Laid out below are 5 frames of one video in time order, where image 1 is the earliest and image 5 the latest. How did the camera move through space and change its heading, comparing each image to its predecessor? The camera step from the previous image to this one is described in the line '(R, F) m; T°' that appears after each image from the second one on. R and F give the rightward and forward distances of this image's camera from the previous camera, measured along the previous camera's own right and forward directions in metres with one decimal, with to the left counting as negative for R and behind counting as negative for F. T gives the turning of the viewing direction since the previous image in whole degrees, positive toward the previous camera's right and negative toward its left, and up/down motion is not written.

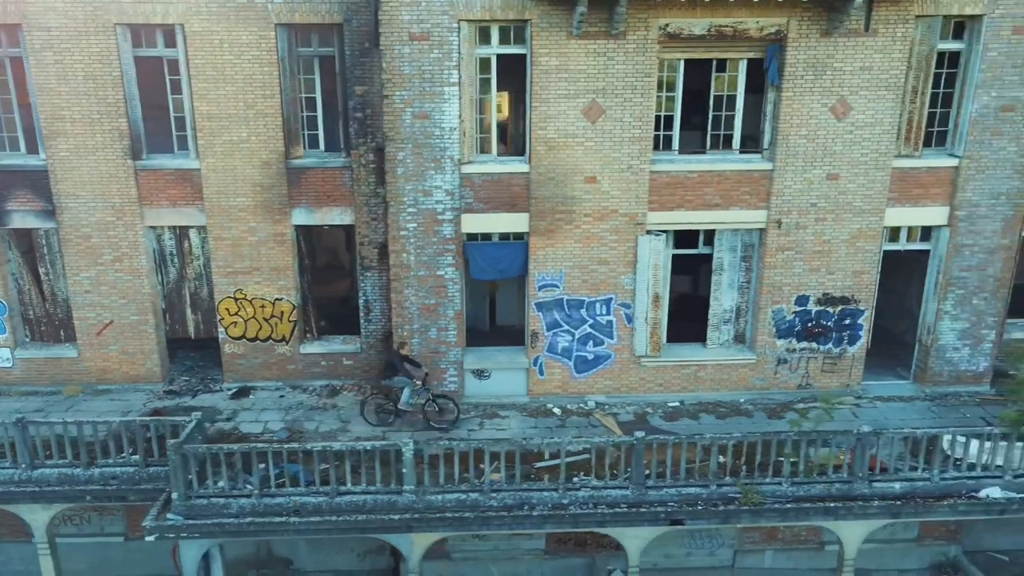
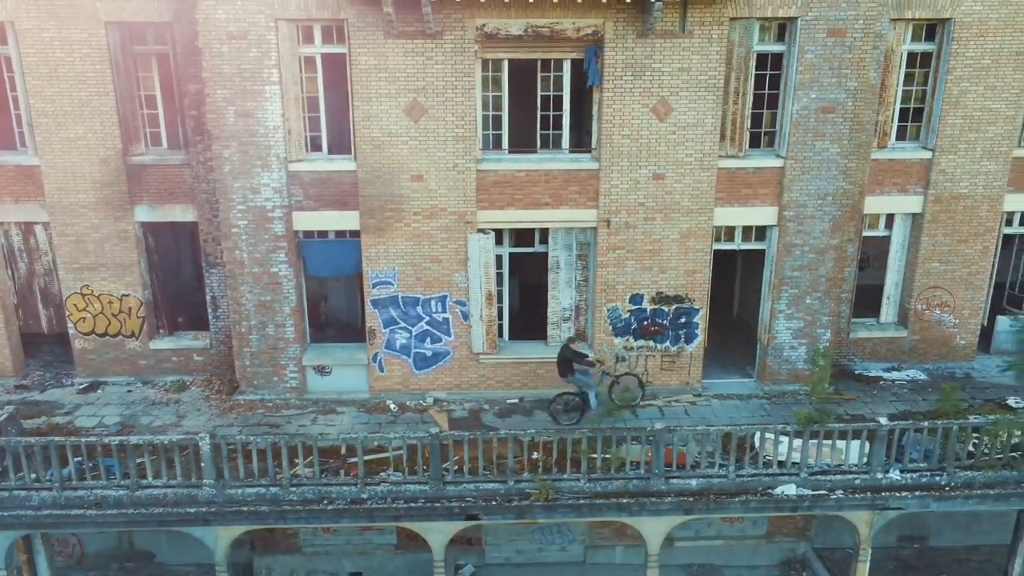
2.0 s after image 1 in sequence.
(+3.5, -0.1) m; 0°
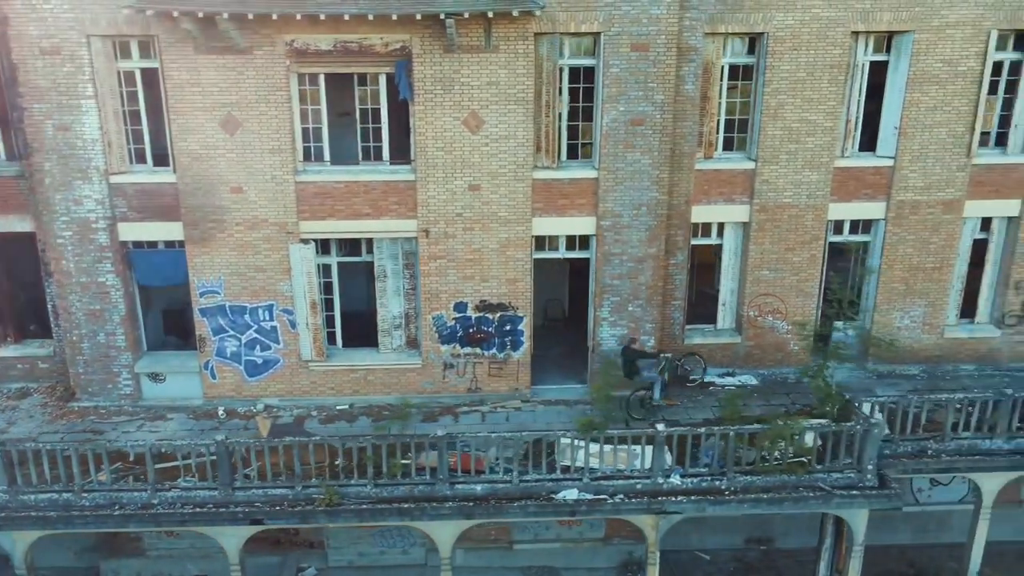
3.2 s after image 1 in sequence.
(+3.8, -0.3) m; 0°
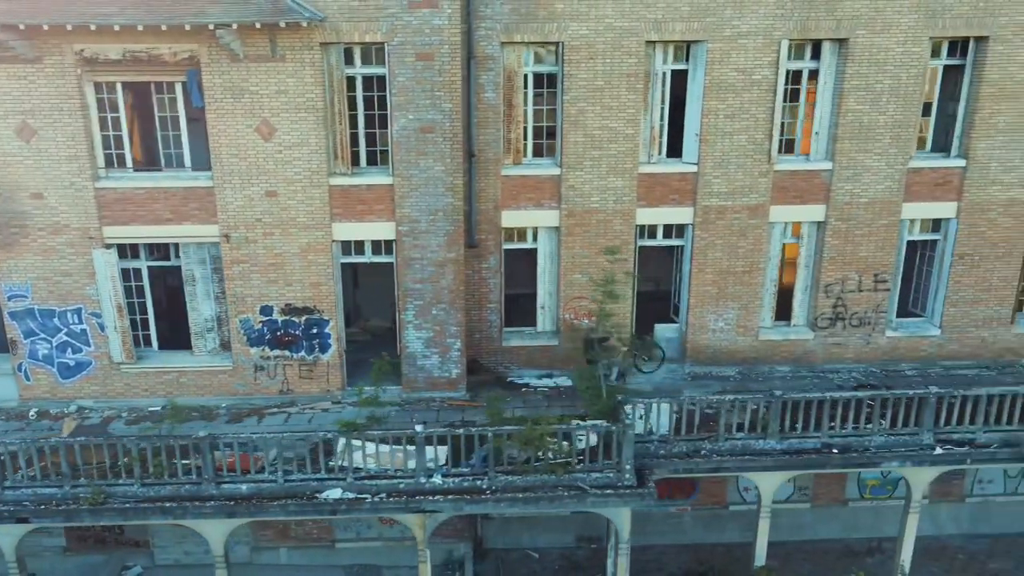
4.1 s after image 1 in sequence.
(+4.4, -0.3) m; 0°
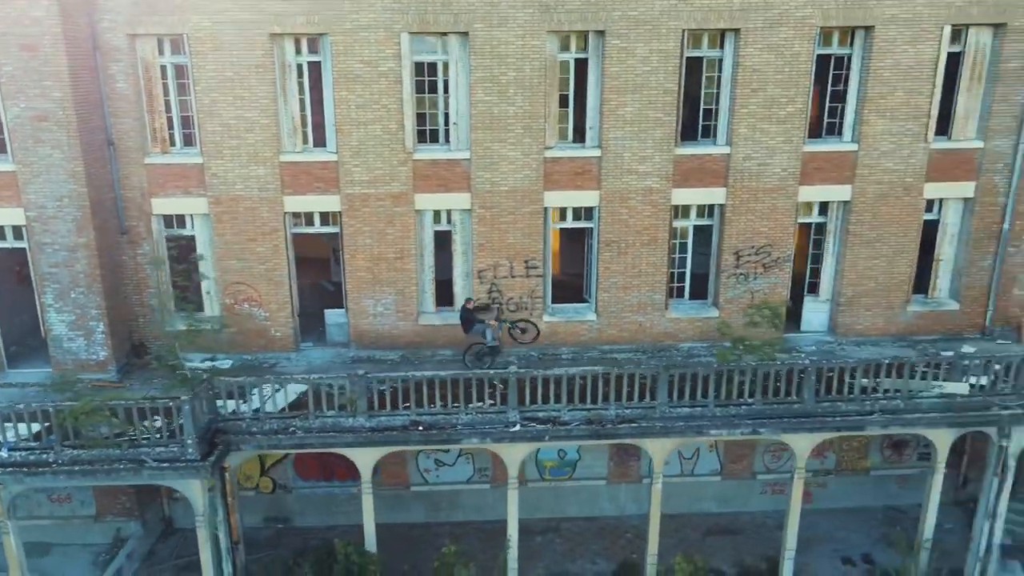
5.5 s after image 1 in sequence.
(+8.4, -0.5) m; 0°
